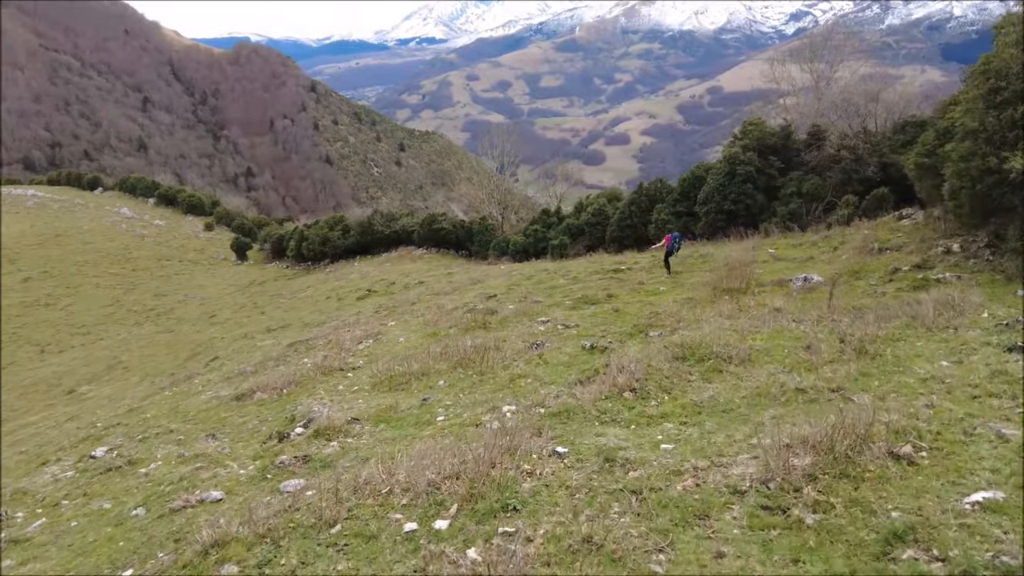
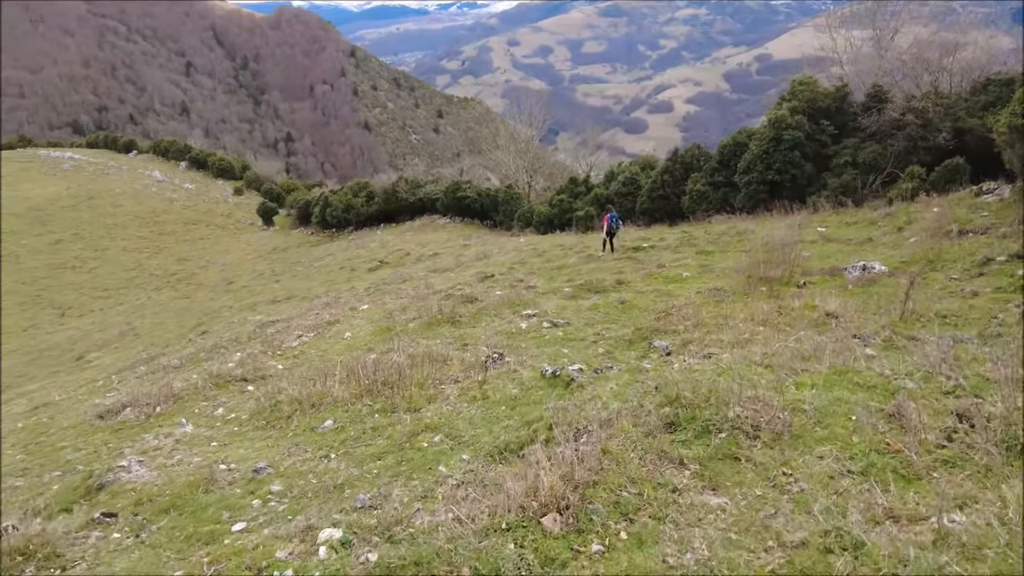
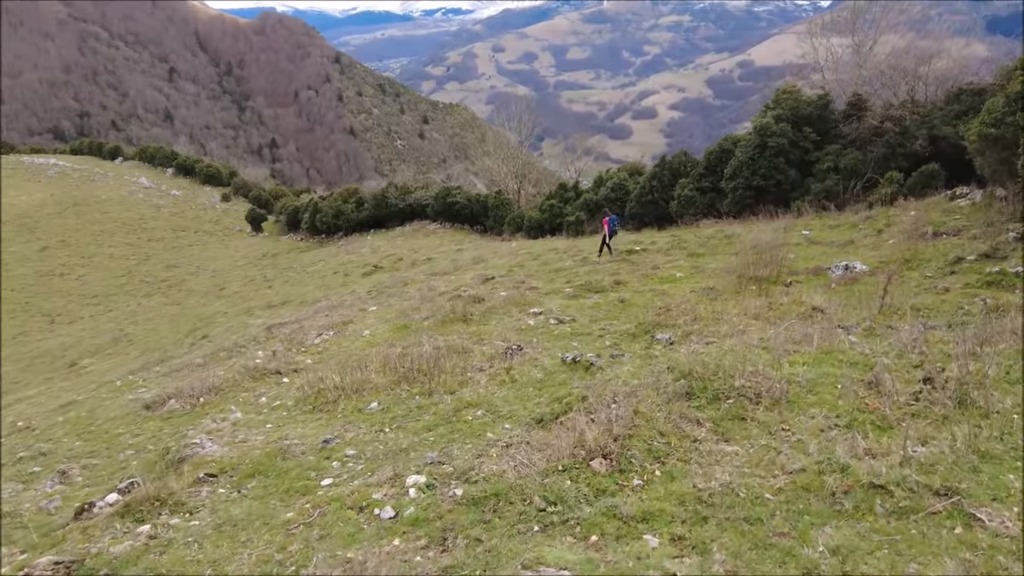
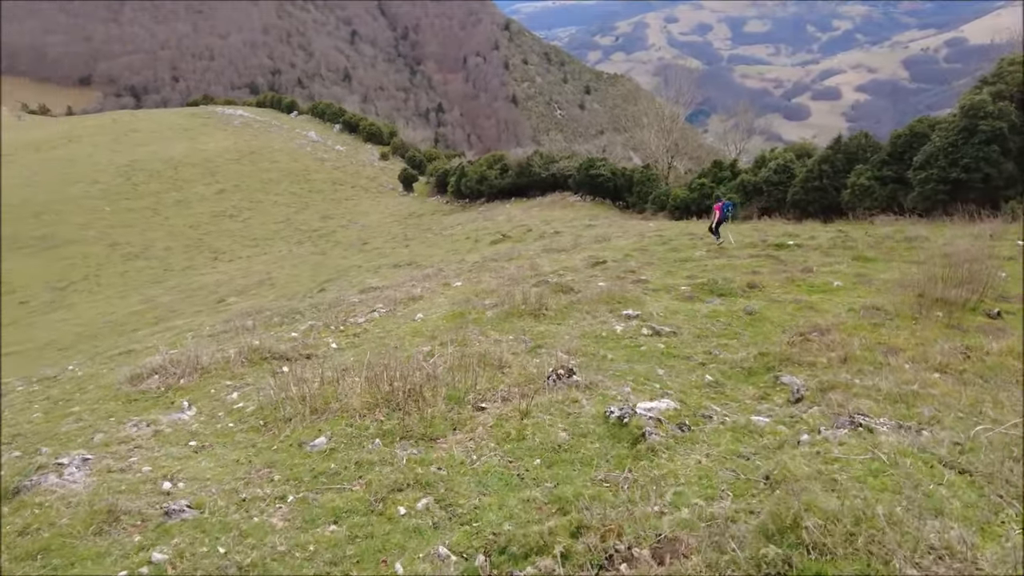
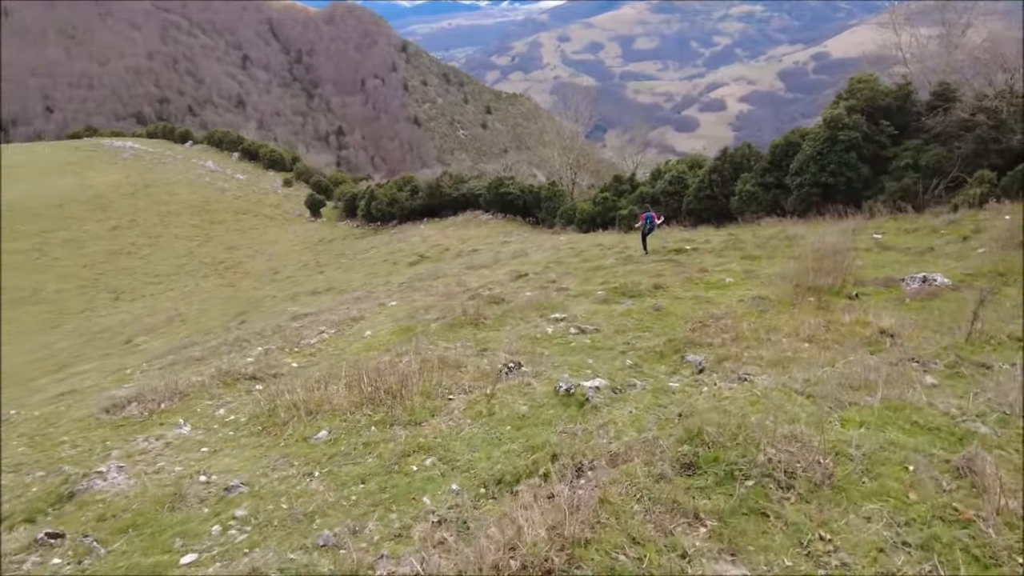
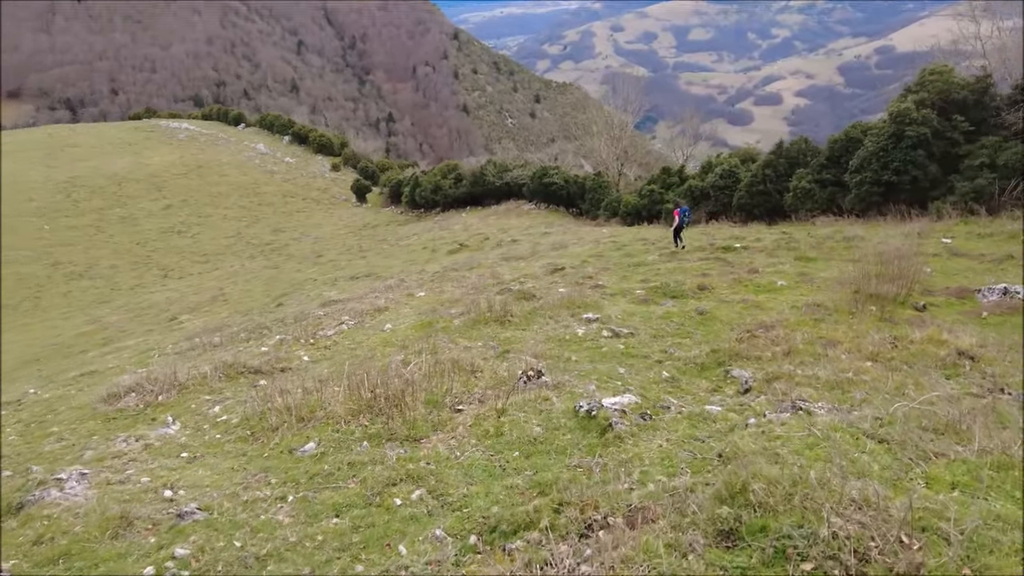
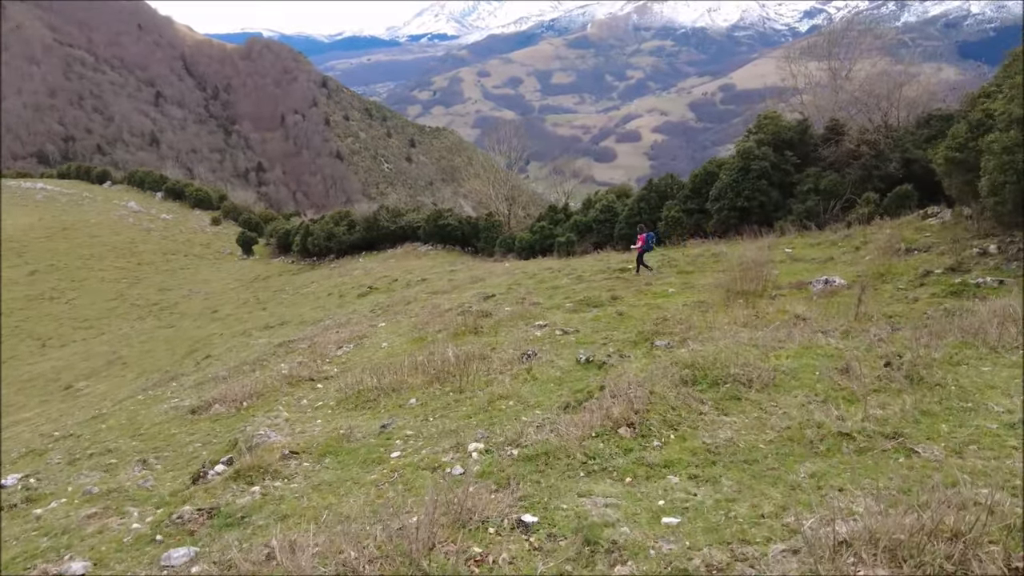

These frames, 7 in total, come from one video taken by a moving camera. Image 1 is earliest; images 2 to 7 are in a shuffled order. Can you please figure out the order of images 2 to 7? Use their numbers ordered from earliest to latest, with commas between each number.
7, 3, 2, 5, 6, 4
